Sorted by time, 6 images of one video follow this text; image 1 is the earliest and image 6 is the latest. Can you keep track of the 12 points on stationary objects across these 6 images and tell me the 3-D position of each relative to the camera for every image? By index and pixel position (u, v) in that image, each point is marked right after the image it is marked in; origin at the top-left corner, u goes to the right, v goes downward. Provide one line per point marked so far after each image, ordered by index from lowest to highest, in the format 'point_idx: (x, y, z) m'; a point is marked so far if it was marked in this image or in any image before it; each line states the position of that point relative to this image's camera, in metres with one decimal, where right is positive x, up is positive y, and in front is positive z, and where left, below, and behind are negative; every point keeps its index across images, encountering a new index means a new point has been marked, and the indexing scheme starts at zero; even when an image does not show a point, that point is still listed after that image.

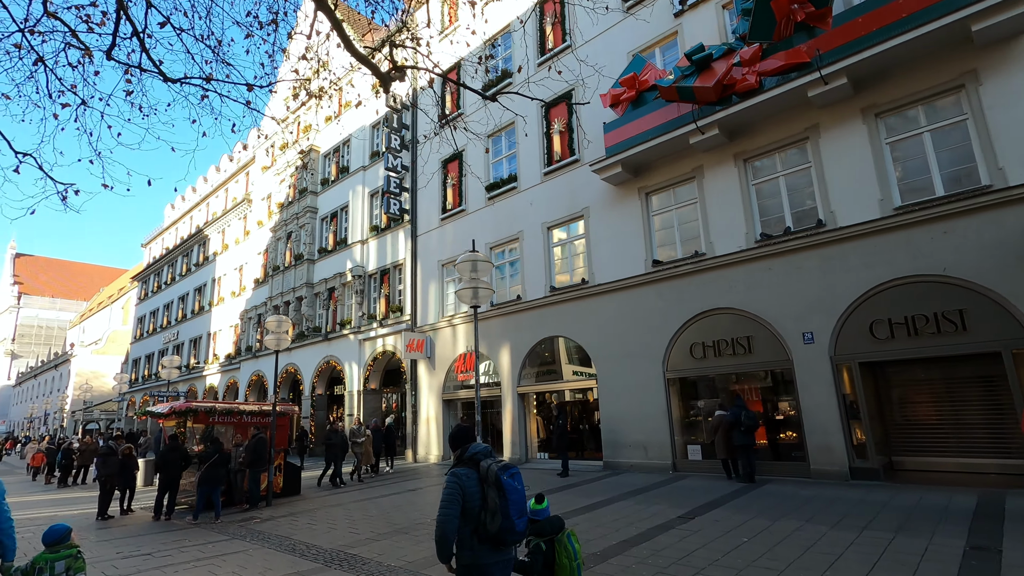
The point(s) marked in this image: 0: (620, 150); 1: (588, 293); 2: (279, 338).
0: (+2.8, +3.5, +14.3) m
1: (+2.1, -0.1, +15.3) m
2: (-5.5, -1.3, +13.4) m
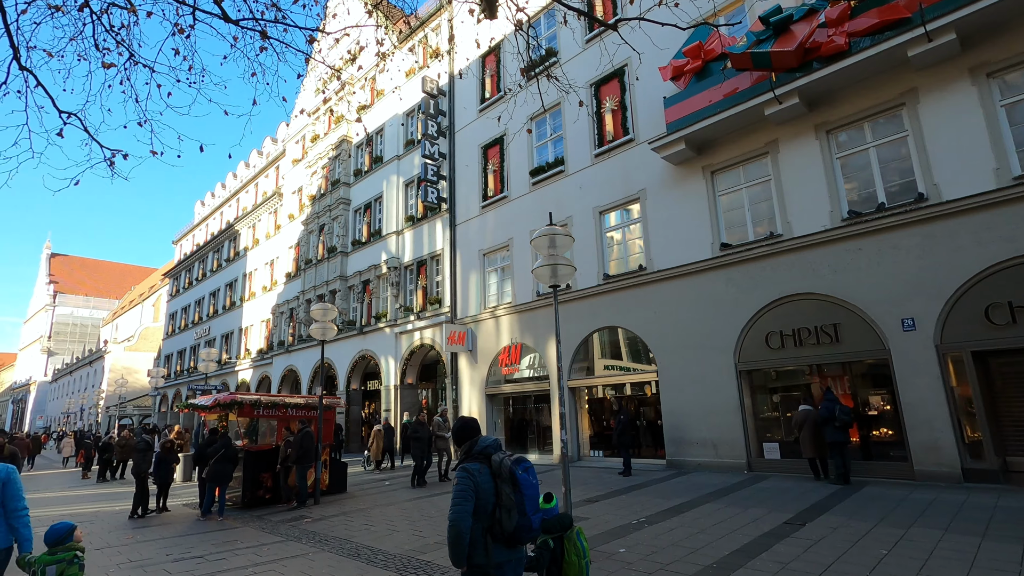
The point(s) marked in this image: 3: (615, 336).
0: (+4.1, +3.9, +13.3) m
1: (+3.5, +0.2, +14.4) m
2: (-4.2, -1.0, +12.7) m
3: (+2.4, -1.5, +15.6) m
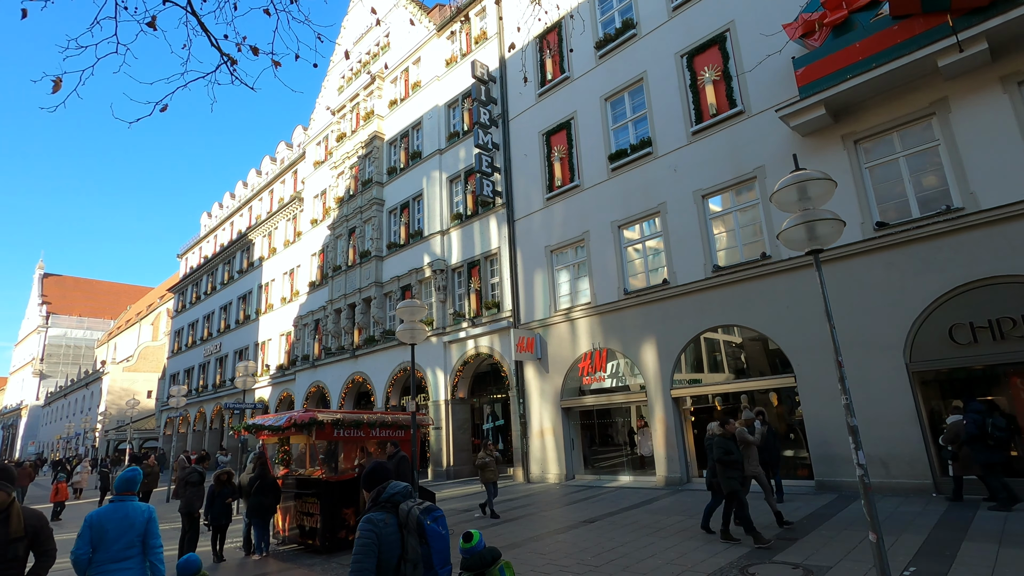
0: (+6.3, +4.1, +11.4) m
1: (+5.8, +0.4, +12.3) m
2: (-1.8, -0.8, +10.5) m
3: (+4.7, -1.3, +13.5) m
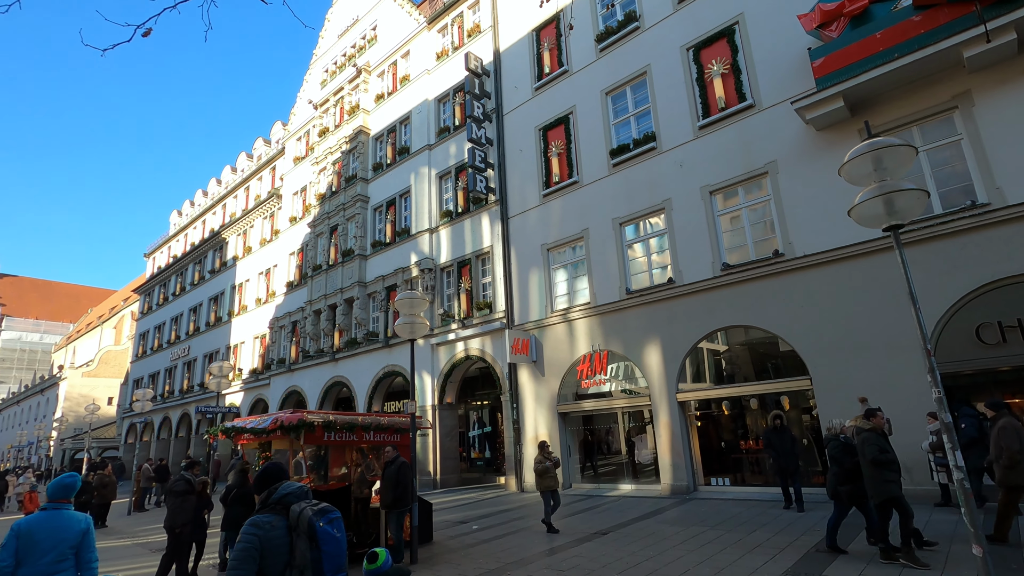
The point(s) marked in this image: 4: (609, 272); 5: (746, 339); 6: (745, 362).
0: (+6.5, +4.1, +11.0) m
1: (+5.9, +0.4, +11.9) m
2: (-1.7, -0.7, +9.7) m
3: (+4.7, -1.3, +12.9) m
4: (+2.6, +0.4, +15.1) m
5: (+5.2, -1.1, +12.5) m
6: (+5.2, -1.6, +12.5) m
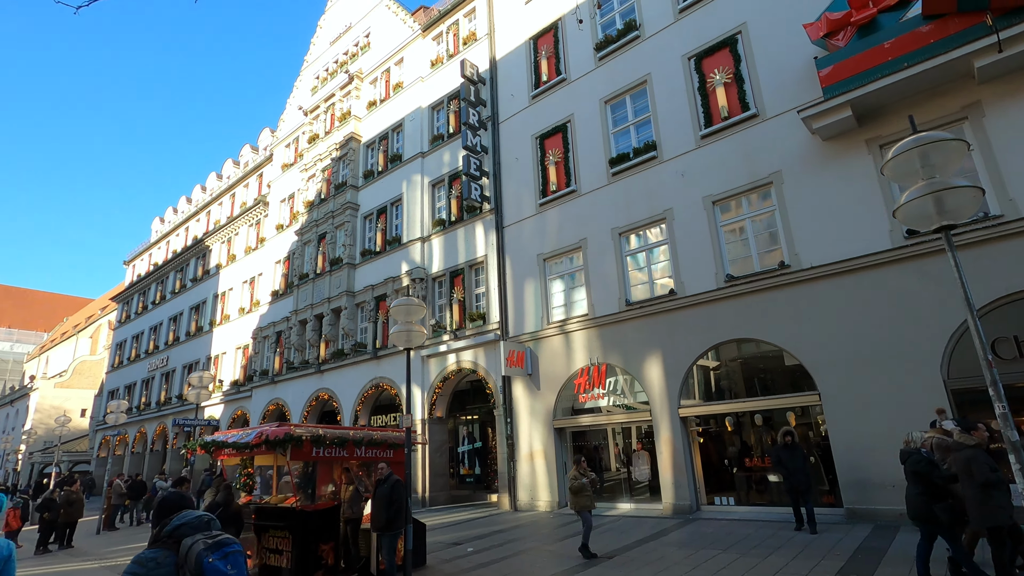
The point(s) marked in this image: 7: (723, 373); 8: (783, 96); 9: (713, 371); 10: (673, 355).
0: (+6.6, +3.9, +10.8) m
1: (+5.9, +0.2, +11.6) m
2: (-1.7, -0.8, +9.2) m
3: (+4.7, -1.6, +12.6) m
4: (+2.5, +0.1, +14.8) m
5: (+5.2, -1.4, +12.1) m
6: (+5.1, -1.9, +12.1) m
7: (+4.8, -1.8, +12.4) m
8: (+6.1, +4.3, +12.6) m
9: (+4.5, -1.9, +12.6) m
10: (+3.8, -1.6, +13.2) m
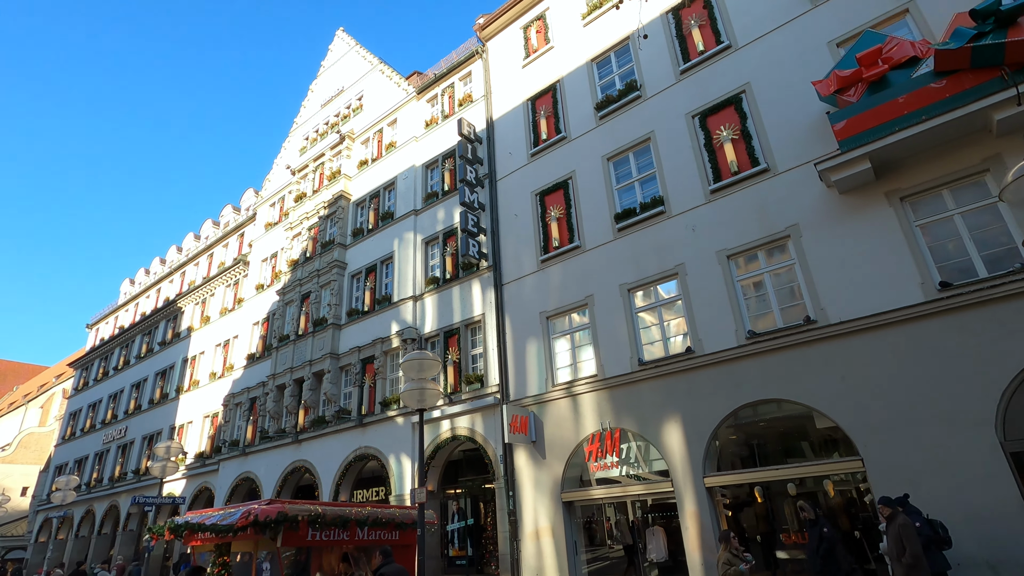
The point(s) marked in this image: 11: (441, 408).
0: (+6.8, +2.8, +10.7) m
1: (+6.1, -0.9, +11.0) m
2: (-1.3, -1.5, +8.1) m
3: (+4.9, -2.8, +11.7) m
4: (+2.6, -1.3, +14.0) m
5: (+5.4, -2.5, +11.3) m
6: (+5.3, -3.0, +11.3) m
7: (+5.0, -3.0, +11.5) m
8: (+6.3, +3.1, +12.5) m
9: (+4.7, -3.1, +11.7) m
10: (+3.9, -2.8, +12.2) m
11: (-2.2, -3.6, +17.1) m
